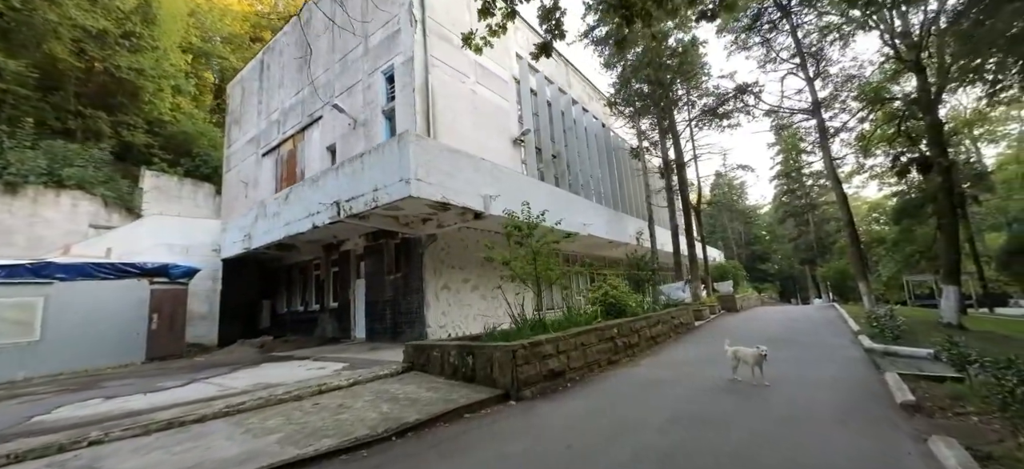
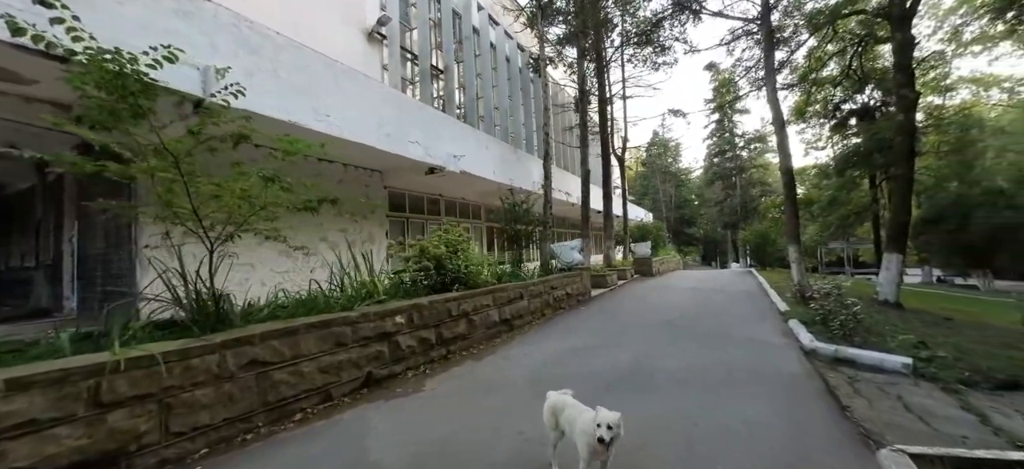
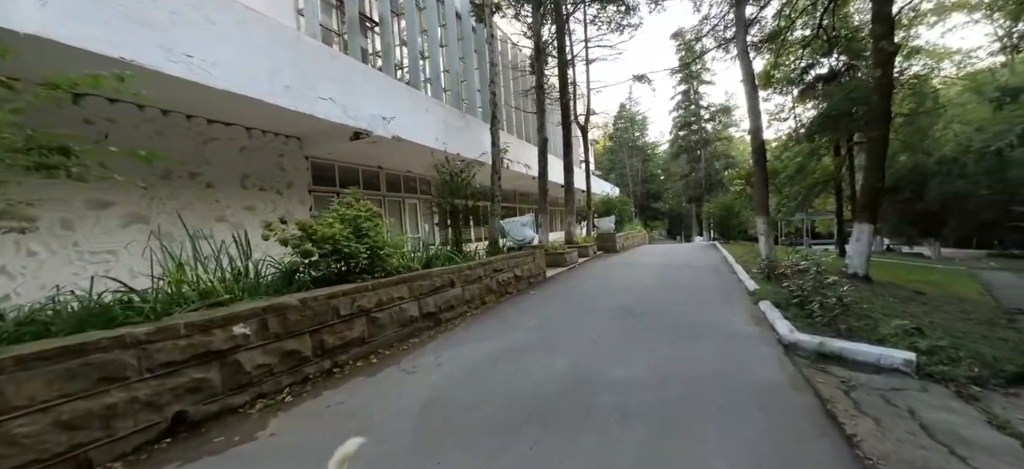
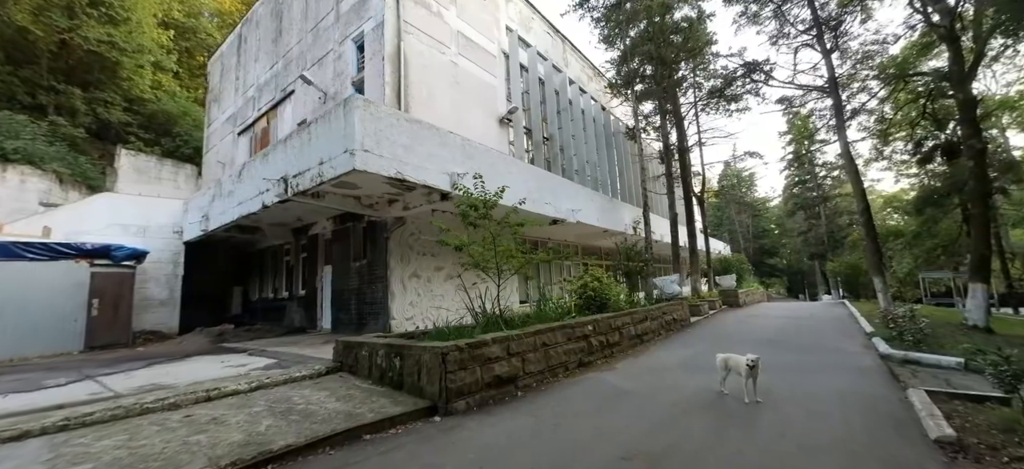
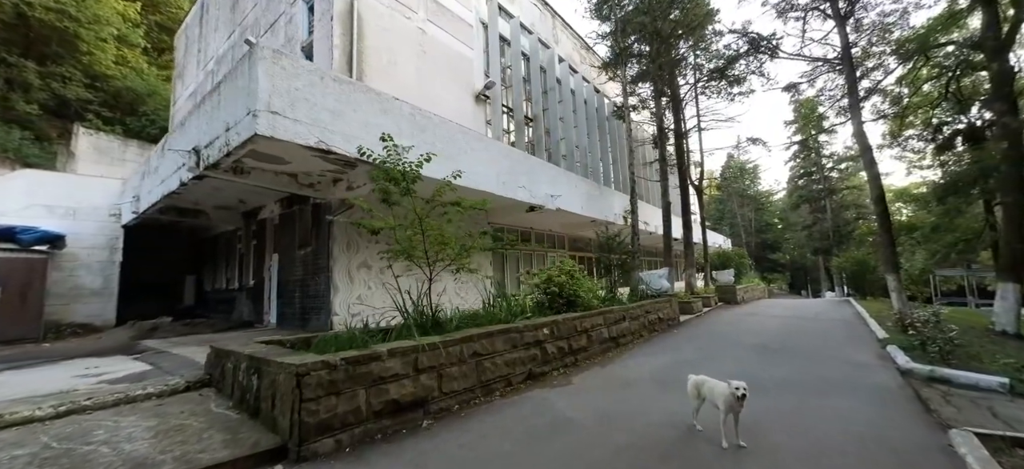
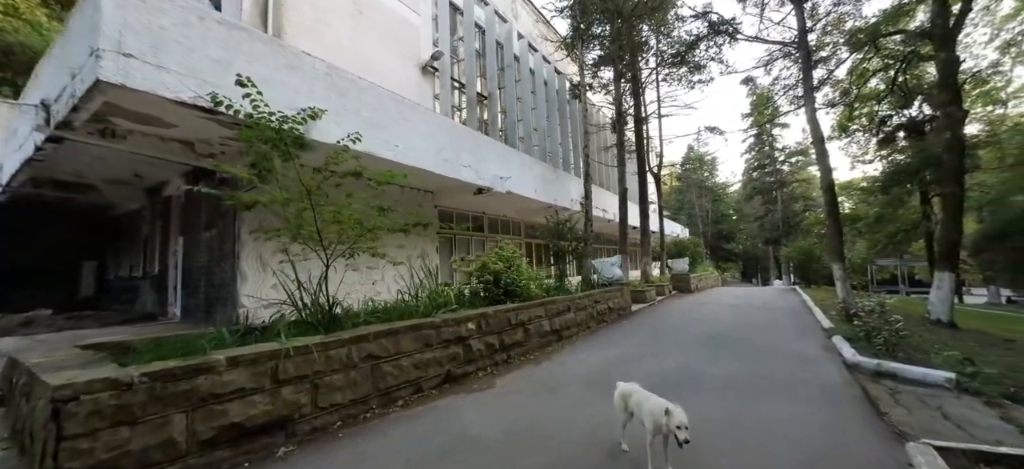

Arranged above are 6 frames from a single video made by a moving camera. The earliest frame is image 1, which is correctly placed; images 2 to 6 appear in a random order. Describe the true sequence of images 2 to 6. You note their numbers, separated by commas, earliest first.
4, 5, 6, 2, 3
